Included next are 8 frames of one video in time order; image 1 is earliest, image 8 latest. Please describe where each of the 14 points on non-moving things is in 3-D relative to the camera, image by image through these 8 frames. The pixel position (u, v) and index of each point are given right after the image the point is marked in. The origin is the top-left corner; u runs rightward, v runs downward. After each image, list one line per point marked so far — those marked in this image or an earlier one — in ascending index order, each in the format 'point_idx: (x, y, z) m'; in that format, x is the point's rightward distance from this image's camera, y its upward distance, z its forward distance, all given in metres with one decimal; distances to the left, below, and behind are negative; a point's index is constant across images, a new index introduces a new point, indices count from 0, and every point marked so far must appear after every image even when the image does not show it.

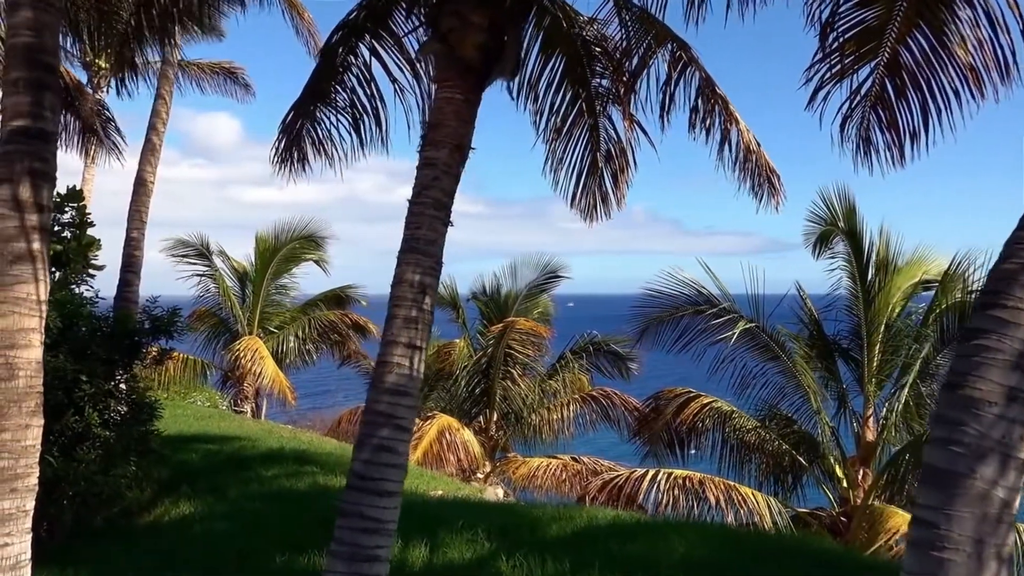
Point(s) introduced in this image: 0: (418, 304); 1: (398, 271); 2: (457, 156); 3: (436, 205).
0: (-0.4, -0.1, +4.1) m
1: (-0.5, +0.1, +4.1) m
2: (-0.3, +0.7, +4.3) m
3: (-0.4, +0.4, +4.2) m
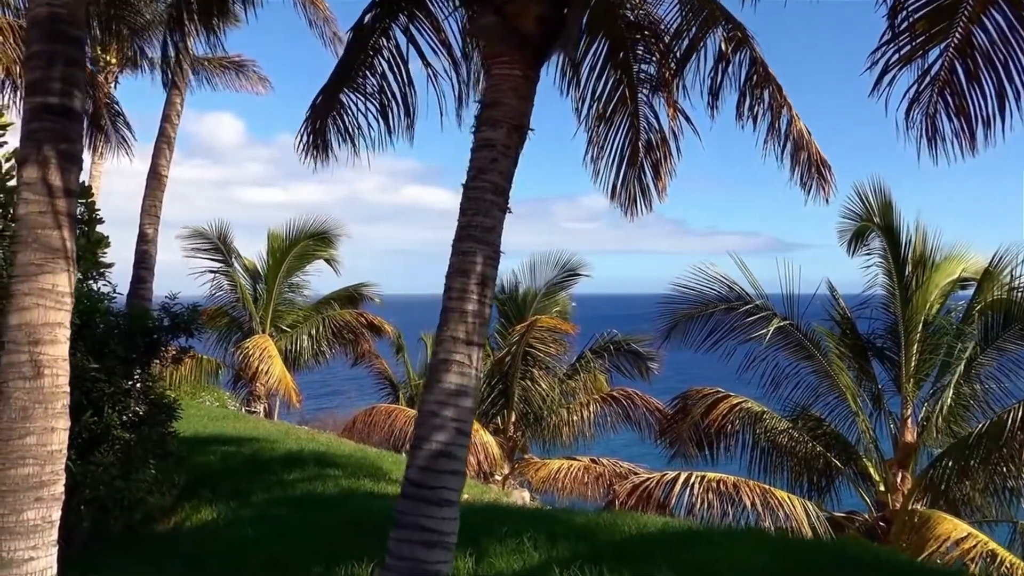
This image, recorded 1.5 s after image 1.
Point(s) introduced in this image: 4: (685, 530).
0: (-0.1, 0.0, +3.7) m
1: (-0.3, +0.1, +3.8) m
2: (0.0, +0.7, +4.0) m
3: (-0.1, +0.4, +3.9) m
4: (+1.3, -1.7, +6.2) m
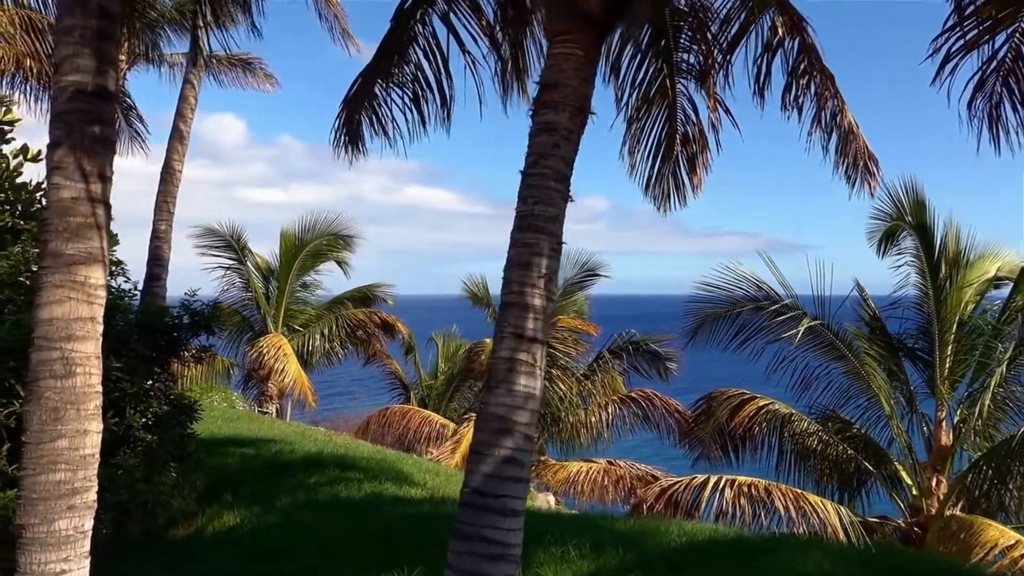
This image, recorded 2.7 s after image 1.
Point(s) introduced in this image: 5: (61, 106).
0: (+0.1, 0.0, +3.5) m
1: (0.0, +0.1, +3.5) m
2: (+0.3, +0.7, +3.7) m
3: (+0.2, +0.5, +3.6) m
4: (+1.5, -1.7, +5.9) m
5: (-1.8, +0.8, +3.5) m
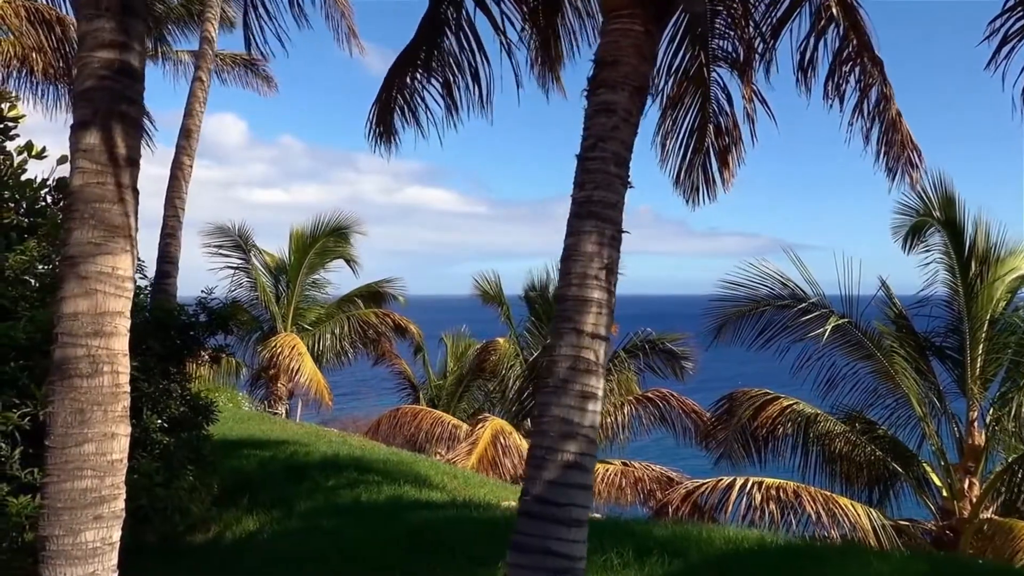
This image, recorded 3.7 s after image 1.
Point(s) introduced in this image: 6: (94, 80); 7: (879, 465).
0: (+0.3, 0.0, +3.2) m
1: (+0.2, +0.2, +3.3) m
2: (+0.5, +0.8, +3.5) m
3: (+0.4, +0.5, +3.4) m
4: (+1.8, -1.7, +5.7) m
5: (-1.6, +0.8, +3.3) m
6: (-1.6, +0.8, +3.3) m
7: (+4.2, -2.0, +10.0) m
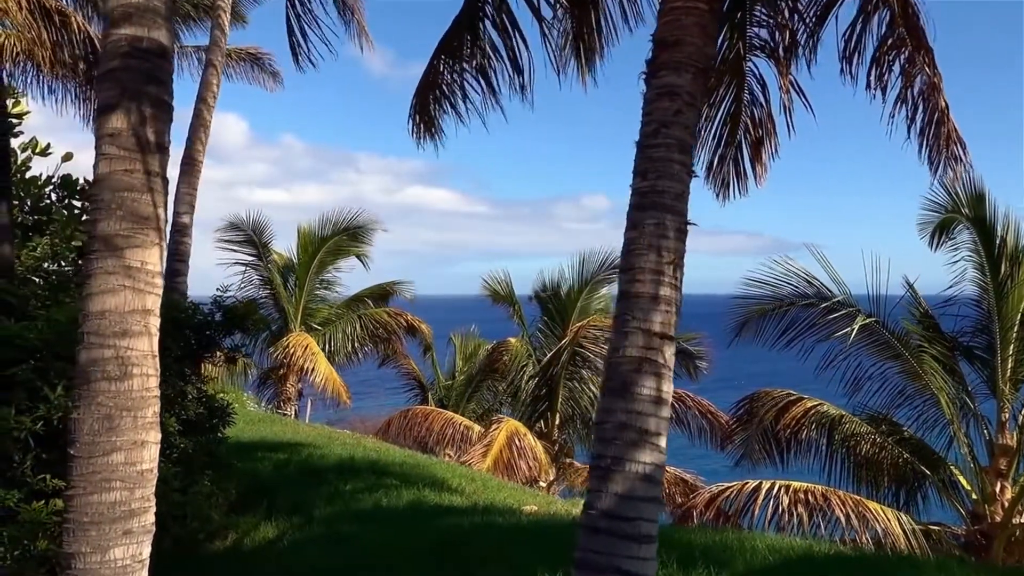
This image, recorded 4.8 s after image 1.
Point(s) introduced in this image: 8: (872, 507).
0: (+0.5, 0.0, +3.0) m
1: (+0.4, +0.2, +3.1) m
2: (+0.7, +0.8, +3.2) m
3: (+0.6, +0.5, +3.1) m
4: (+2.0, -1.7, +5.5) m
5: (-1.4, +0.8, +3.0) m
6: (-1.4, +0.8, +3.0) m
7: (+4.5, -2.0, +9.7) m
8: (+3.6, -2.2, +8.7) m
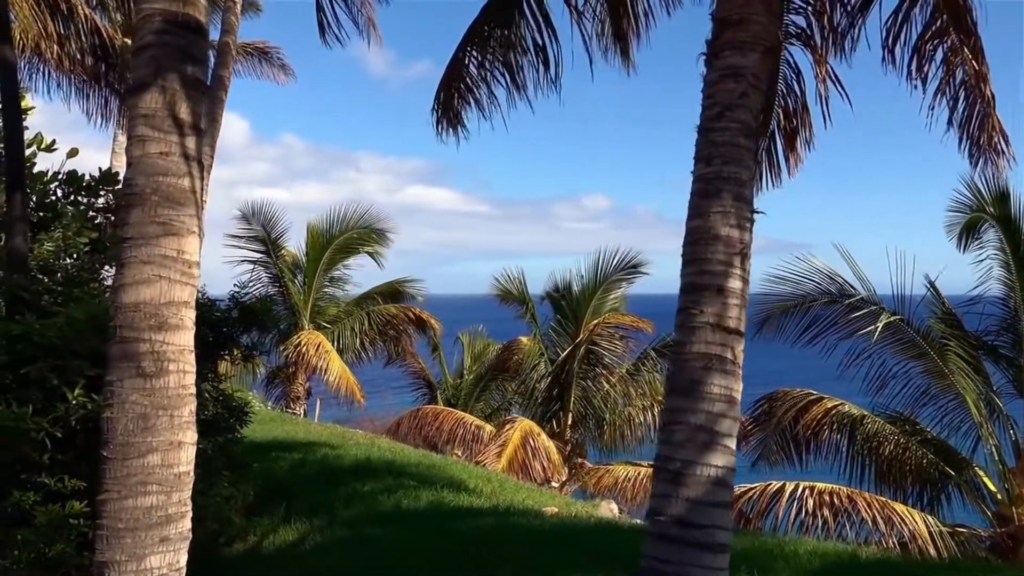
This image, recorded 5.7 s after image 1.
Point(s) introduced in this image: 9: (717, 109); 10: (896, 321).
0: (+0.7, +0.1, +2.8) m
1: (+0.6, +0.2, +2.9) m
2: (+0.9, +0.8, +3.1) m
3: (+0.8, +0.5, +3.0) m
4: (+2.2, -1.6, +5.3) m
5: (-1.2, +0.8, +2.9) m
6: (-1.2, +0.8, +2.9) m
7: (+4.6, -2.0, +9.6) m
8: (+3.8, -2.2, +8.5) m
9: (+0.7, +0.6, +3.0) m
10: (+4.3, -0.4, +9.6) m
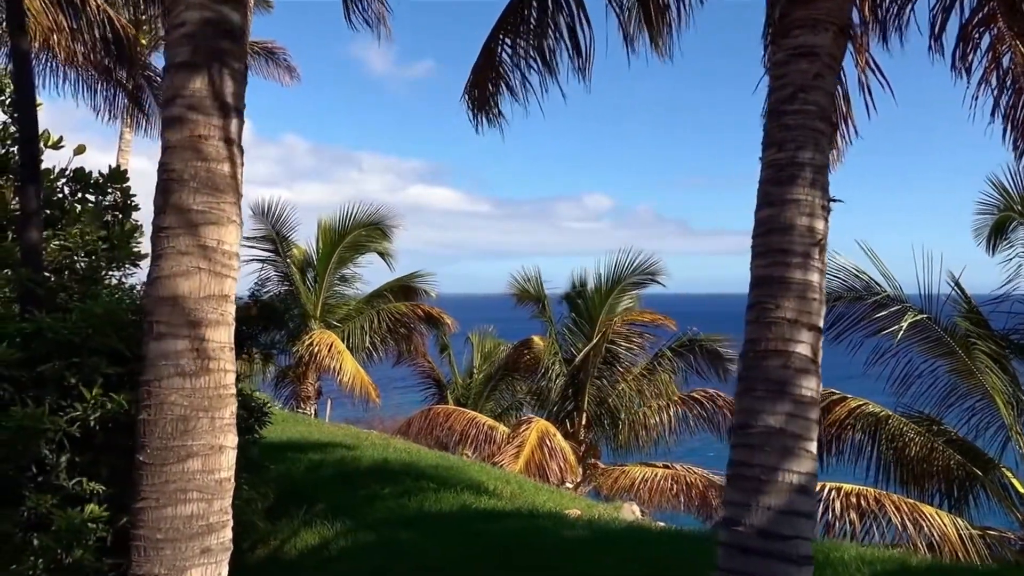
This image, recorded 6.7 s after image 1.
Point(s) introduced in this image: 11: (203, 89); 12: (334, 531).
0: (+0.9, +0.1, +2.6) m
1: (+0.8, +0.2, +2.7) m
2: (+1.1, +0.8, +2.9) m
3: (+1.0, +0.6, +2.8) m
4: (+2.3, -1.6, +5.1) m
5: (-1.0, +0.8, +2.7) m
6: (-1.0, +0.9, +2.7) m
7: (+4.8, -2.0, +9.4) m
8: (+4.0, -2.1, +8.3) m
9: (+0.9, +0.7, +2.8) m
10: (+4.5, -0.3, +9.4) m
11: (-1.0, +0.6, +2.7) m
12: (-1.4, -1.8, +6.4) m
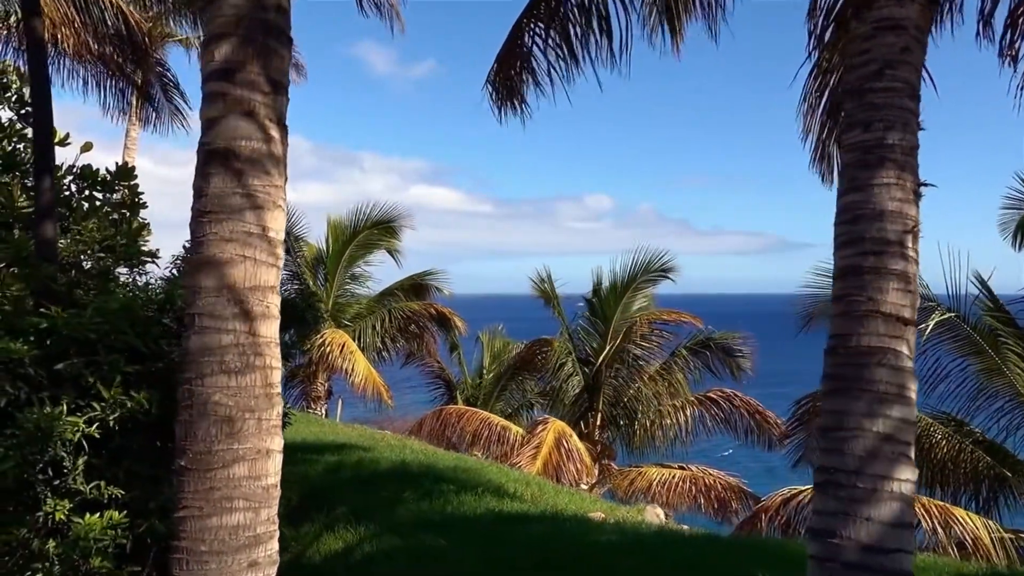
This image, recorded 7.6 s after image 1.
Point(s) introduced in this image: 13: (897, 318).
0: (+1.1, +0.1, +2.4) m
1: (+1.0, +0.3, +2.5) m
2: (+1.3, +0.8, +2.7) m
3: (+1.2, +0.6, +2.6) m
4: (+2.5, -1.6, +4.9) m
5: (-0.8, +0.9, +2.5) m
6: (-0.8, +0.9, +2.5) m
7: (+5.1, -1.9, +9.1) m
8: (+4.2, -2.1, +8.1) m
9: (+1.1, +0.7, +2.6) m
10: (+4.7, -0.3, +9.2) m
11: (-0.8, +0.6, +2.5) m
12: (-1.2, -1.8, +6.2) m
13: (+1.0, -0.1, +2.4) m
